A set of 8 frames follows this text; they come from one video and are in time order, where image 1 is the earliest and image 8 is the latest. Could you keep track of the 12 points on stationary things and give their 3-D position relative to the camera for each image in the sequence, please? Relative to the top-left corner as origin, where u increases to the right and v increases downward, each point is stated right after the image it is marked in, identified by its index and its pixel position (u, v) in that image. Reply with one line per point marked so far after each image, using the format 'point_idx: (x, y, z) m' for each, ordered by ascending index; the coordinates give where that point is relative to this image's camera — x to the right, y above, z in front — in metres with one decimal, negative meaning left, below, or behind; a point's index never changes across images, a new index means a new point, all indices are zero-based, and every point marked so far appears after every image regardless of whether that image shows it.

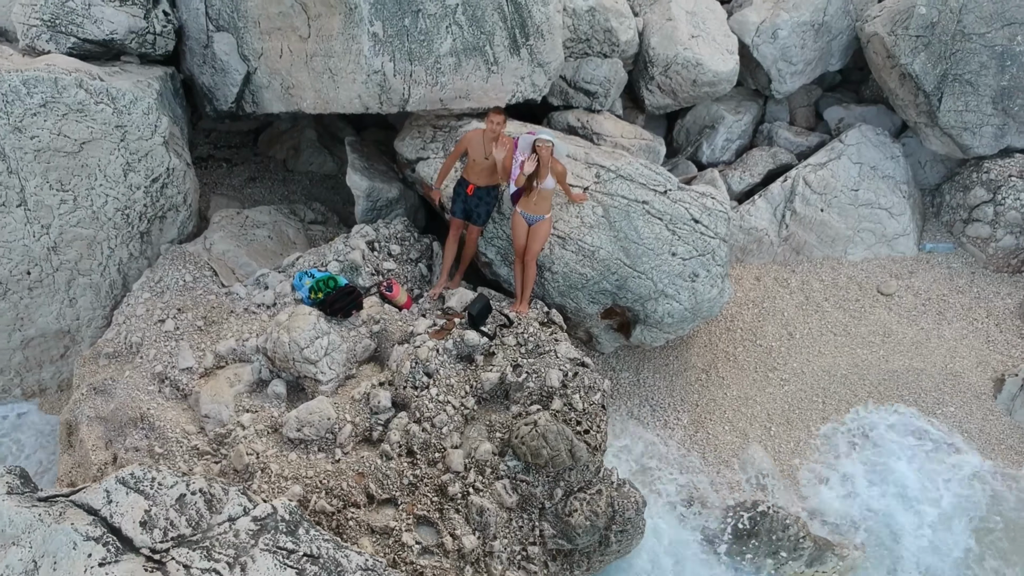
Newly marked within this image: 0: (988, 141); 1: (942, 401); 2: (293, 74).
0: (+2.9, +0.9, +6.1) m
1: (+2.4, -0.6, +5.5) m
2: (-1.2, +1.2, +5.5) m
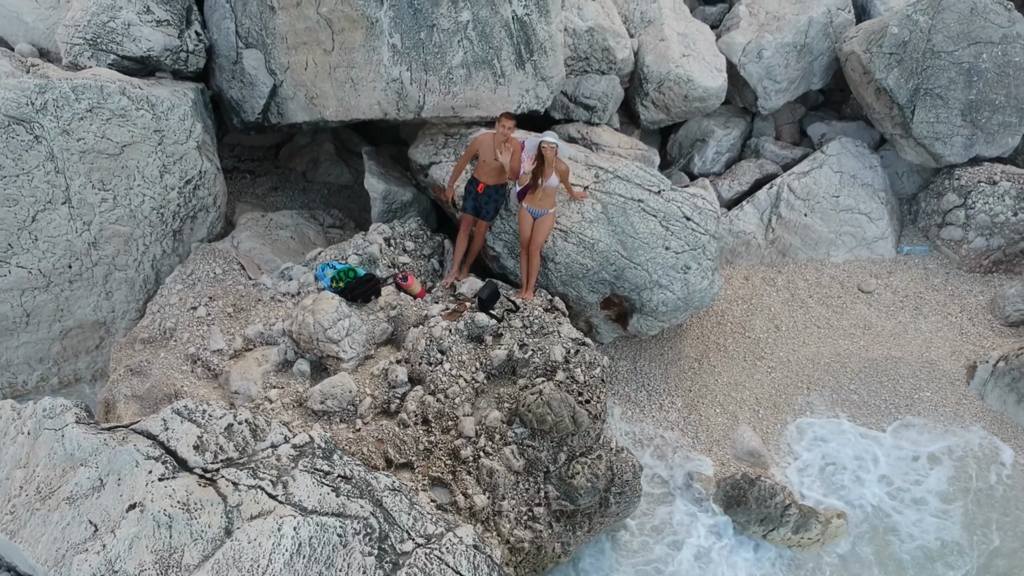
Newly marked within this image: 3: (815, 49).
0: (+3.0, +0.9, +6.6) m
1: (+2.4, -0.6, +5.9) m
2: (-1.2, +1.2, +6.0) m
3: (+2.1, +1.7, +6.9) m
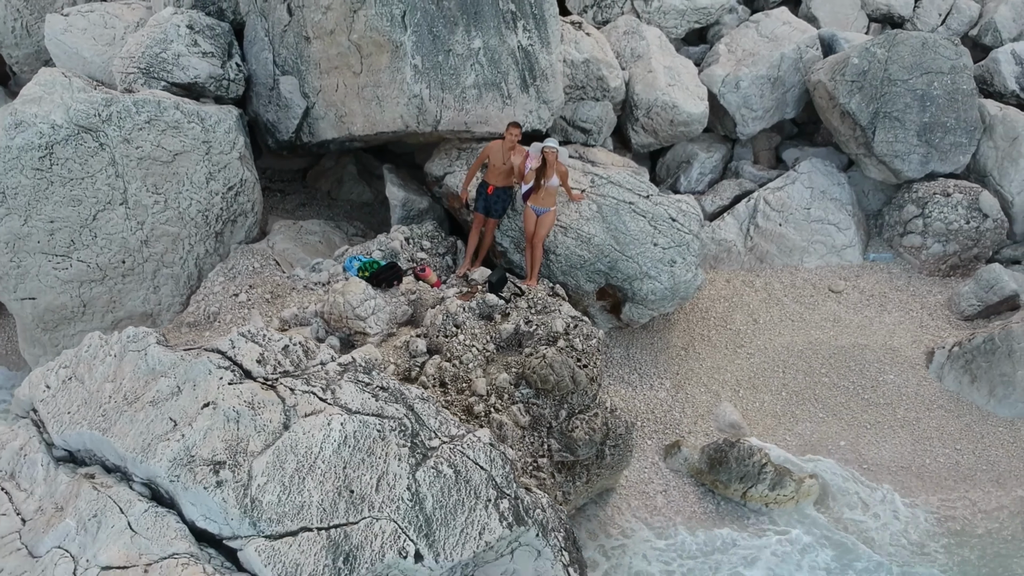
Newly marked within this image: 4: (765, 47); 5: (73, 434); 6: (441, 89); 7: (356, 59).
0: (+3.0, +0.9, +7.4) m
1: (+2.5, -0.5, +6.6) m
2: (-1.1, +1.3, +6.8) m
3: (+2.2, +1.6, +7.8) m
4: (+2.0, +1.9, +7.9) m
5: (-1.8, -0.6, +4.1) m
6: (-0.5, +1.3, +6.6) m
7: (-1.0, +1.5, +6.6) m
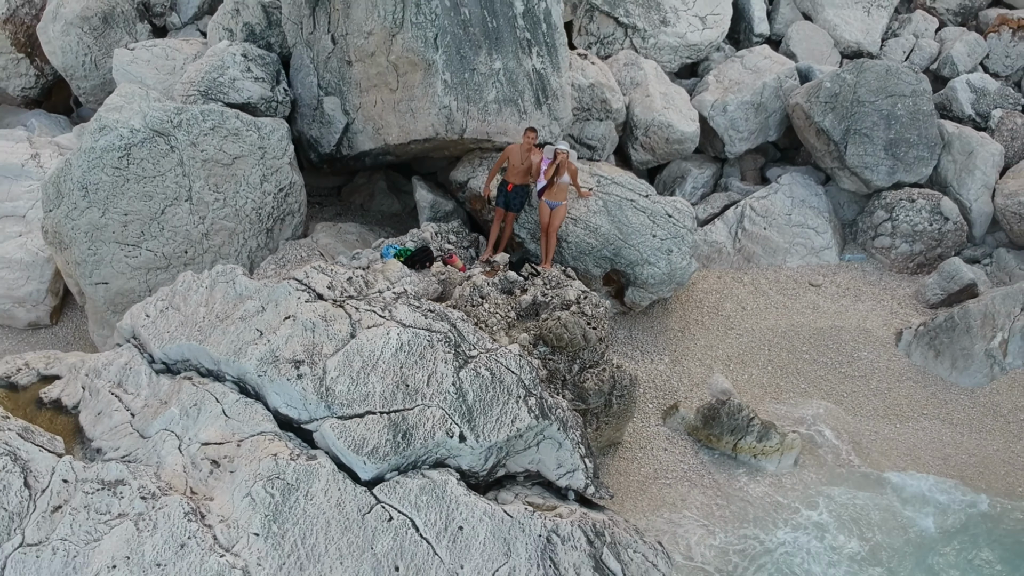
0: (+3.1, +0.9, +8.3) m
1: (+2.6, -0.4, +7.5) m
2: (-1.0, +1.3, +7.8) m
3: (+2.3, +1.6, +8.8) m
4: (+2.1, +1.9, +8.9) m
5: (-1.7, -0.3, +5.0) m
6: (-0.3, +1.4, +7.6) m
7: (-0.9, +1.6, +7.6) m
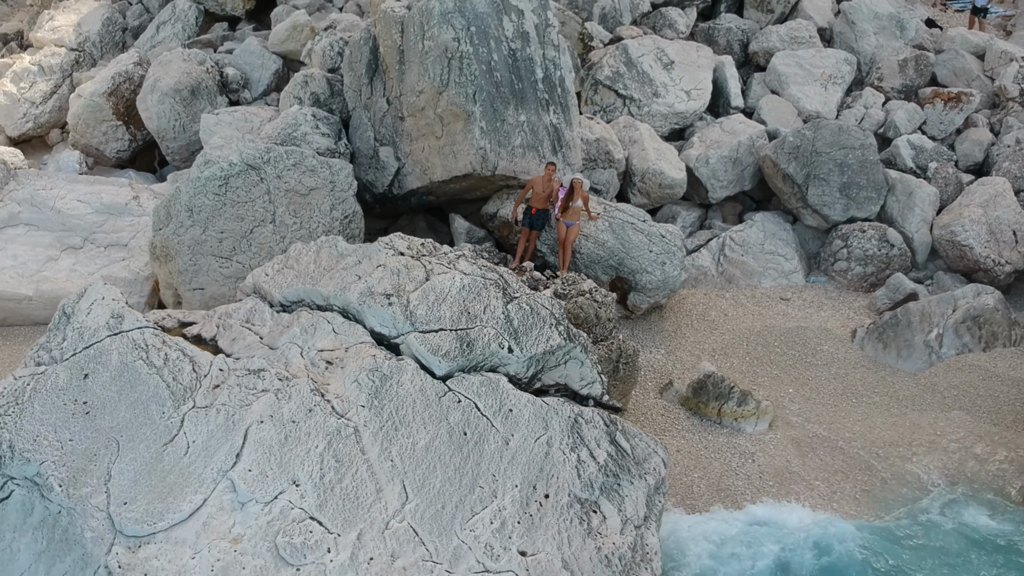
0: (+3.3, +0.8, +10.1) m
1: (+2.8, -0.5, +9.0) m
2: (-0.8, +1.2, +9.6) m
3: (+2.5, +1.4, +10.6) m
4: (+2.3, +1.6, +10.7) m
5: (-1.5, 0.0, +6.6) m
6: (-0.1, +1.3, +9.4) m
7: (-0.7, +1.5, +9.4) m
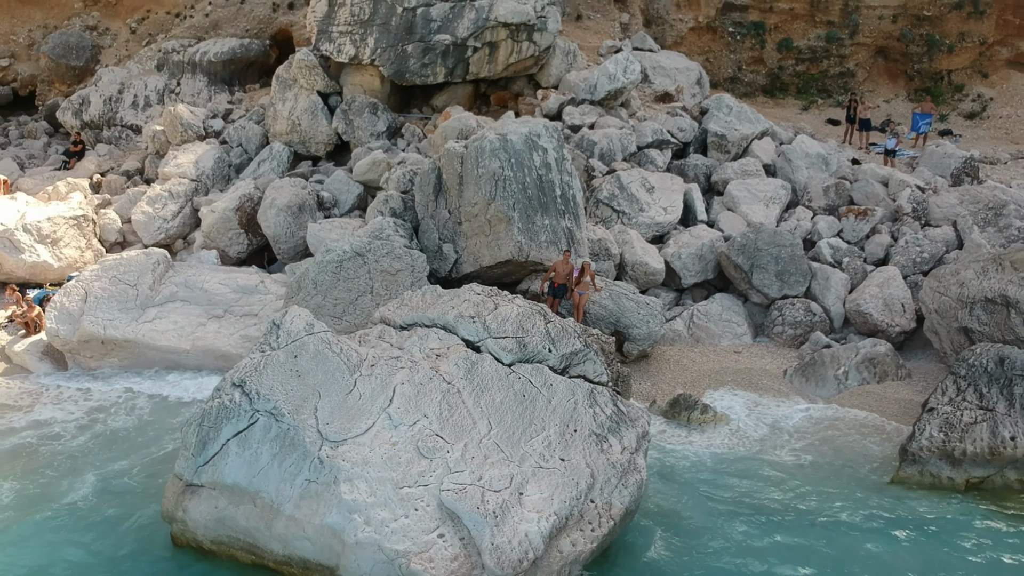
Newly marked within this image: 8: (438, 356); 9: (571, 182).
0: (+3.7, -0.1, +13.8) m
1: (+3.2, -1.2, +12.6) m
2: (-0.4, +0.5, +13.4) m
3: (+2.9, +0.5, +14.5) m
4: (+2.7, +0.7, +14.6) m
5: (-1.1, -0.3, +10.2) m
6: (+0.2, +0.6, +13.2) m
7: (-0.3, +0.8, +13.3) m
8: (-0.7, -0.7, +9.6) m
9: (+0.8, +1.5, +13.8) m
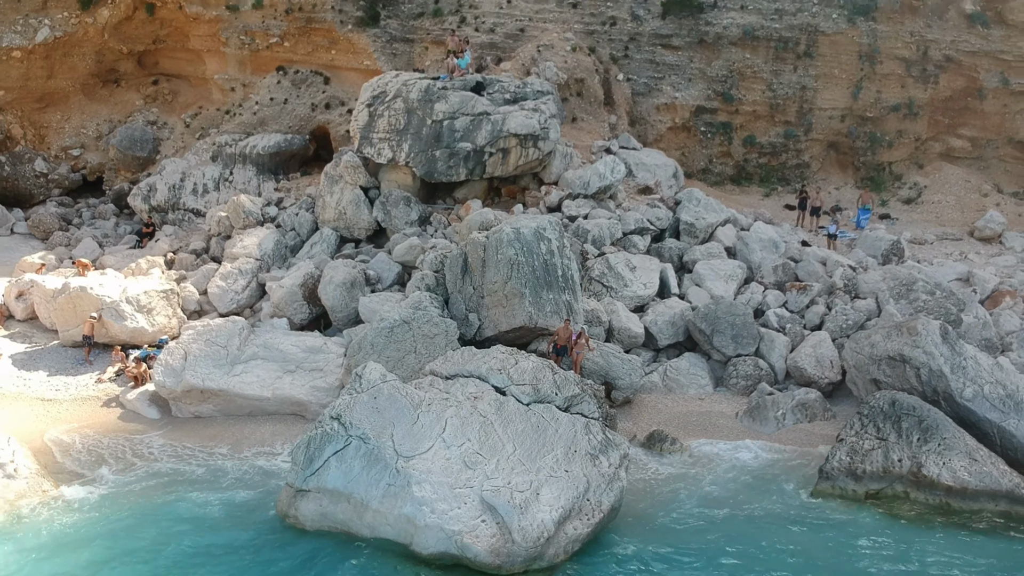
0: (+3.9, -1.1, +17.5) m
1: (+3.4, -2.1, +16.2) m
2: (-0.2, -0.6, +17.1) m
3: (+3.1, -0.6, +18.2) m
4: (+2.9, -0.4, +18.3) m
5: (-0.9, -1.1, +13.9) m
6: (+0.4, -0.4, +16.9) m
7: (-0.1, -0.2, +17.0) m
8: (-0.5, -1.5, +13.3) m
9: (+1.0, +0.4, +17.5) m
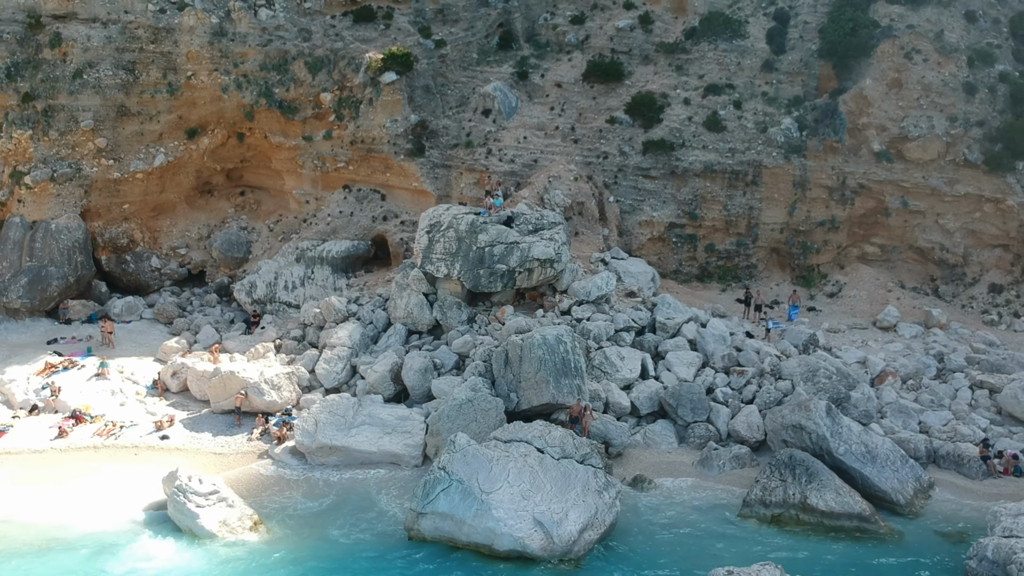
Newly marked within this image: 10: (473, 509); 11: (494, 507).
0: (+4.6, -3.4, +25.5) m
1: (+4.1, -4.4, +24.2) m
2: (+0.5, -2.8, +25.0) m
3: (+3.8, -2.9, +26.2) m
4: (+3.6, -2.7, +26.3) m
5: (-0.1, -3.3, +21.8) m
6: (+1.2, -2.7, +24.9) m
7: (+0.6, -2.5, +25.0) m
8: (+0.3, -3.6, +21.2) m
9: (+1.7, -1.9, +25.5) m
10: (-0.8, -4.4, +19.9) m
11: (-0.4, -4.4, +19.8) m
